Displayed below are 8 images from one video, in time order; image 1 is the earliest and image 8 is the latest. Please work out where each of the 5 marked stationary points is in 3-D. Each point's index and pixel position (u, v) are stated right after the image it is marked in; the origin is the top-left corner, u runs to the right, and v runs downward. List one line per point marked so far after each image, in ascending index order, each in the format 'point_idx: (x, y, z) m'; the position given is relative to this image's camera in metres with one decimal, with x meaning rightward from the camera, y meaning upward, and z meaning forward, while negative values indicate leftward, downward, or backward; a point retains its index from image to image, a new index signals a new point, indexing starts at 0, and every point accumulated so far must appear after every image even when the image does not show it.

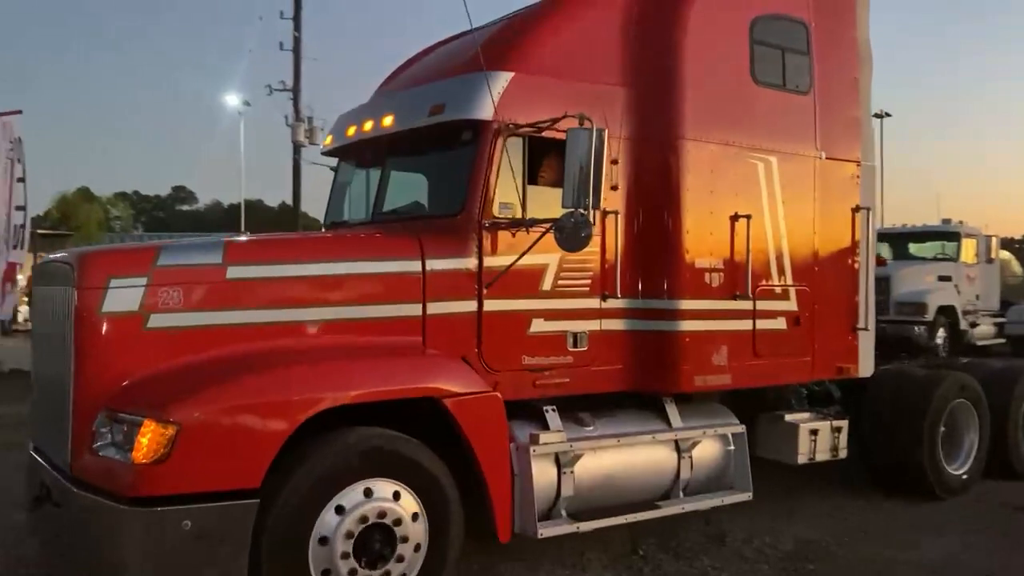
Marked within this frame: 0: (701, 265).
0: (+1.2, +0.1, +5.5) m
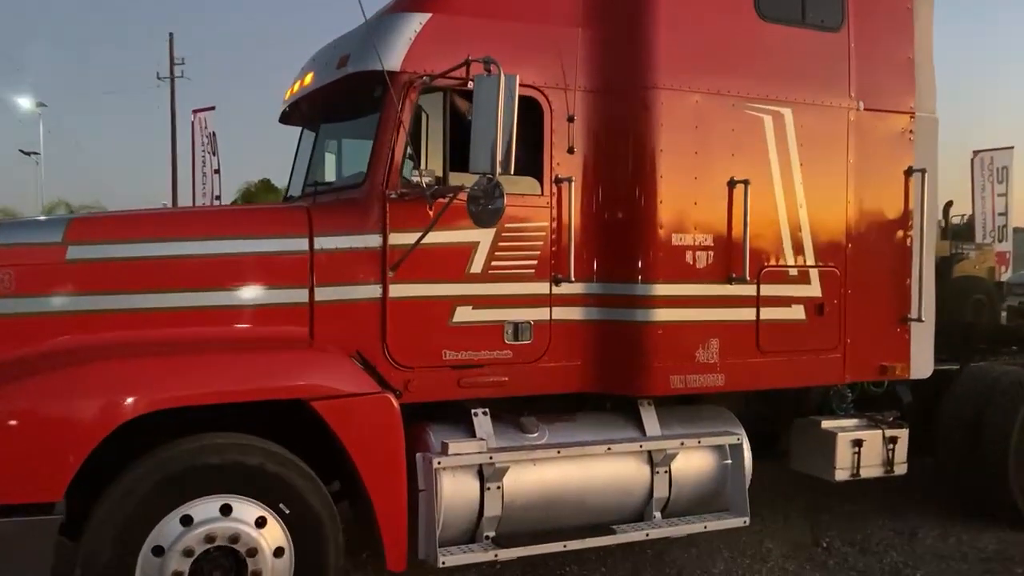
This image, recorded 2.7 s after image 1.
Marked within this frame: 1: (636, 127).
0: (+0.9, +0.2, +4.5) m
1: (+0.6, +0.8, +4.4) m
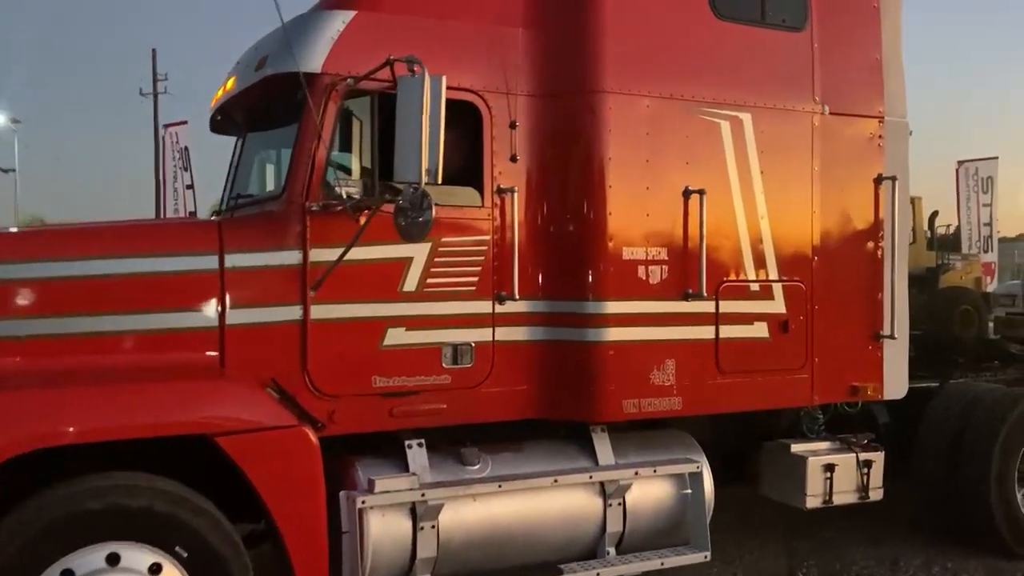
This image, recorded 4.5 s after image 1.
0: (+0.6, +0.2, +4.2) m
1: (+0.3, +0.7, +4.1) m
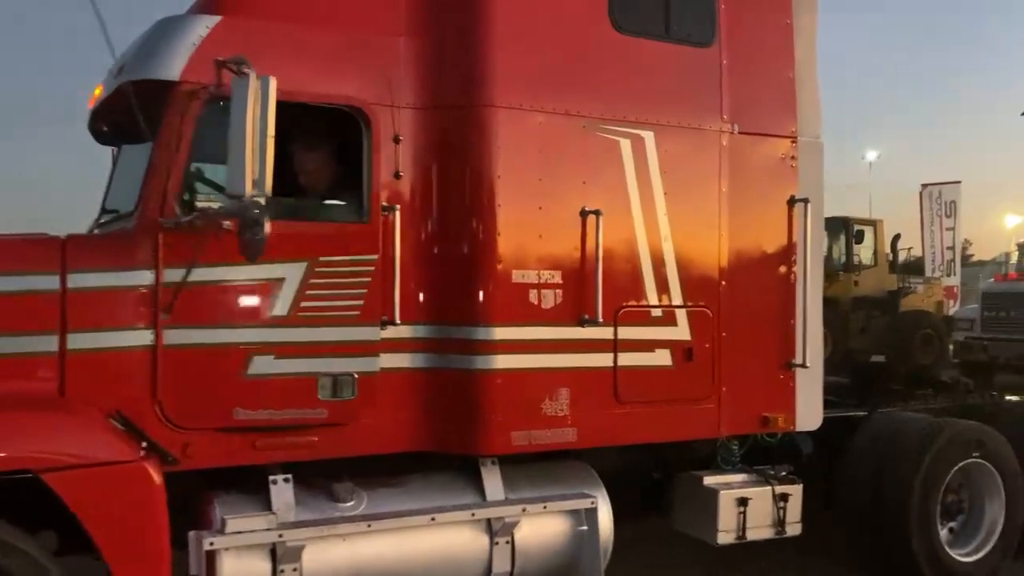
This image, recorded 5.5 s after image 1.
0: (0.0, 0.0, +4.0) m
1: (-0.2, +0.6, +3.9) m
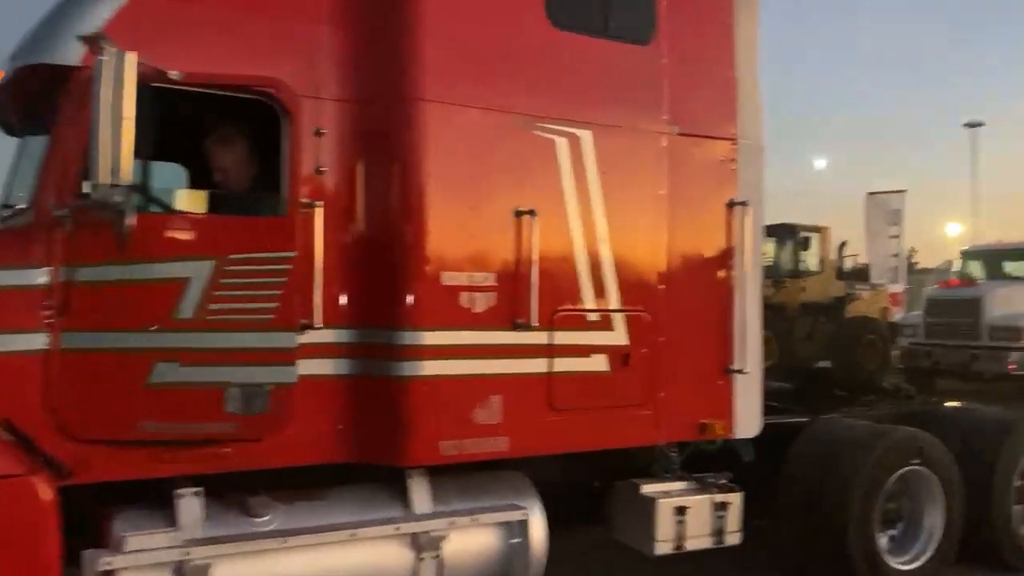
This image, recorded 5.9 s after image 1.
0: (-0.3, 0.0, +3.8) m
1: (-0.5, +0.6, +3.7) m
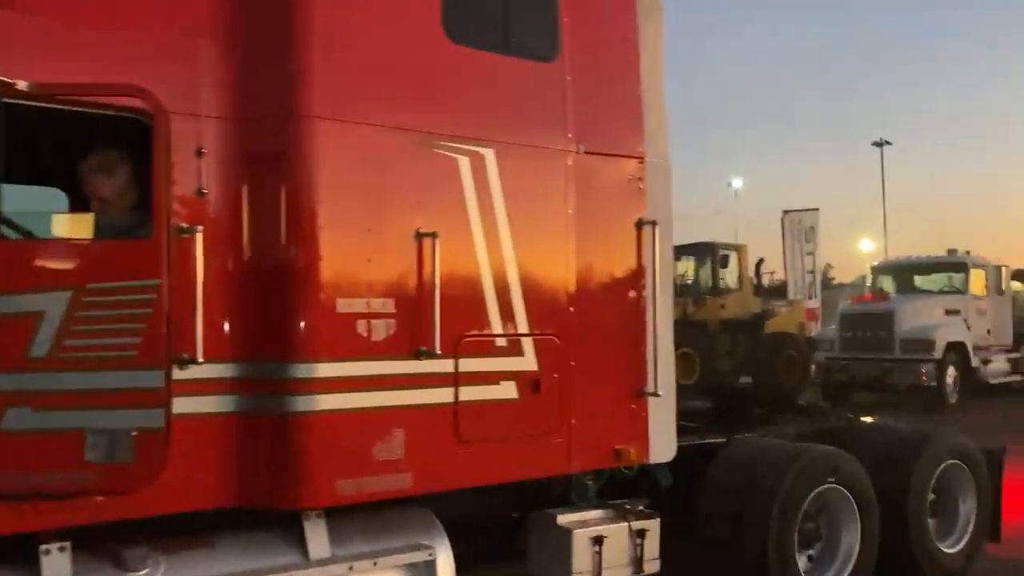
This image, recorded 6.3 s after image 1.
0: (-0.7, -0.1, +3.6) m
1: (-0.9, +0.5, +3.5) m
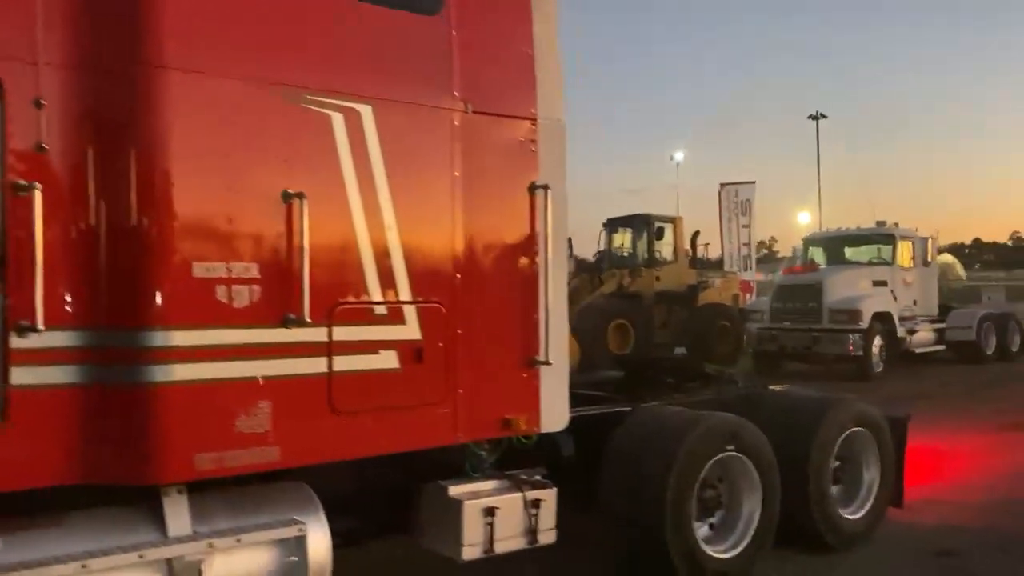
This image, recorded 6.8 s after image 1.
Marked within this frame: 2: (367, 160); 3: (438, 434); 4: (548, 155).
0: (-1.2, +0.1, +3.4) m
1: (-1.4, +0.6, +3.3) m
2: (-0.6, +0.6, +3.8) m
3: (-0.3, -0.7, +4.0) m
4: (+0.2, +0.7, +4.4) m
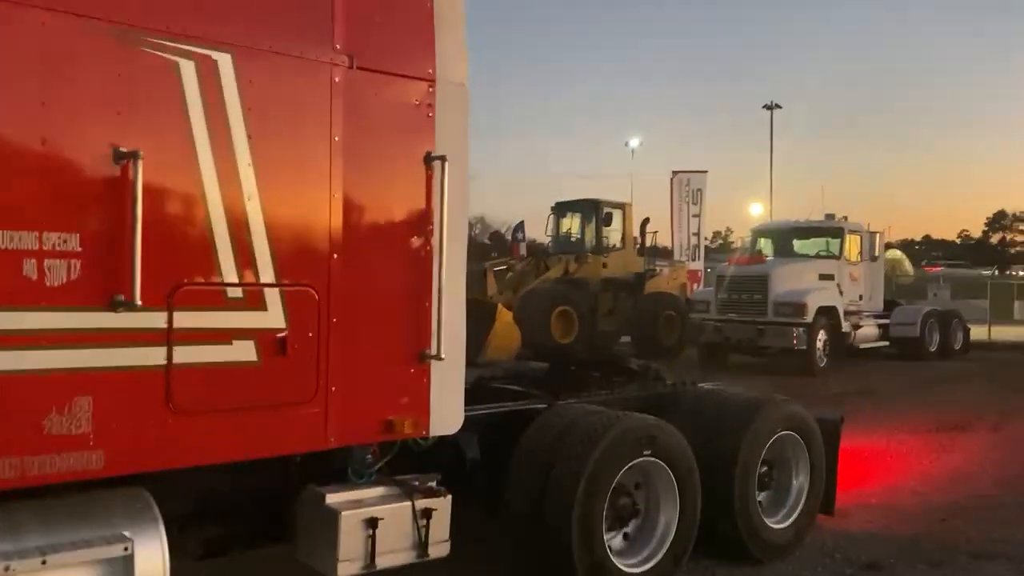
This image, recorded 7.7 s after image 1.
0: (-1.6, +0.1, +2.8) m
1: (-1.8, +0.7, +2.7) m
2: (-1.1, +0.6, +3.3) m
3: (-0.8, -0.6, +3.5) m
4: (-0.3, +0.7, +3.9) m
